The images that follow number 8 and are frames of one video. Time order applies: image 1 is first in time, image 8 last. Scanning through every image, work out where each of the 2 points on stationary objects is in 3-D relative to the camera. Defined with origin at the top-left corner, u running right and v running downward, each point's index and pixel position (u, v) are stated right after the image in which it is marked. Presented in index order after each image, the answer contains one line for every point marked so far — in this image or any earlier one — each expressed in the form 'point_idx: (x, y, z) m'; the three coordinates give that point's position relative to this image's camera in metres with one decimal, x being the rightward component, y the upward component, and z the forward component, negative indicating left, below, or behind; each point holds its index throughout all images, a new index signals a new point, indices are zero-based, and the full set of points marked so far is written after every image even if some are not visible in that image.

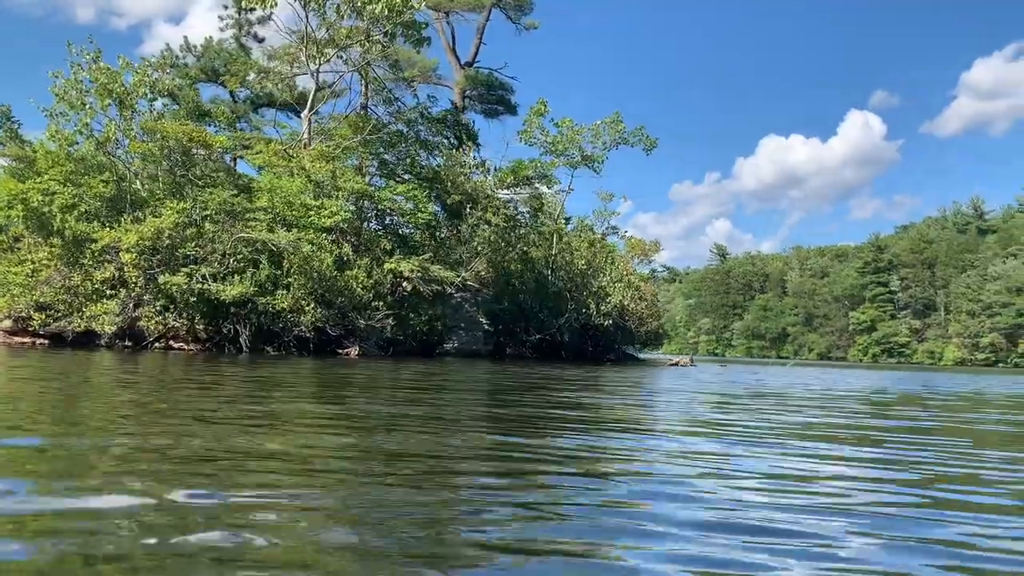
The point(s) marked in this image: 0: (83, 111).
0: (-9.1, +3.8, +19.3) m
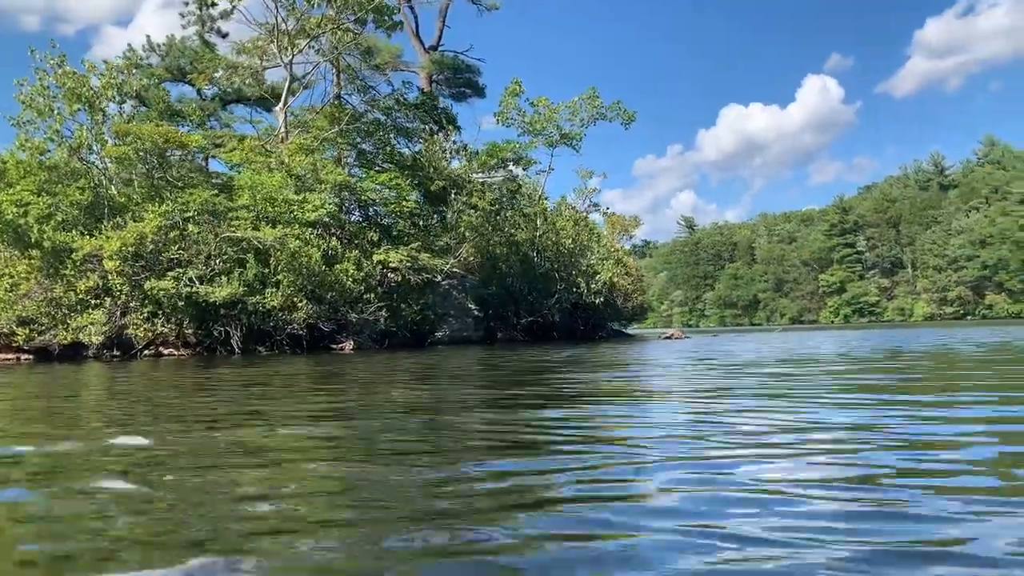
0: (-9.5, +3.5, +18.8) m
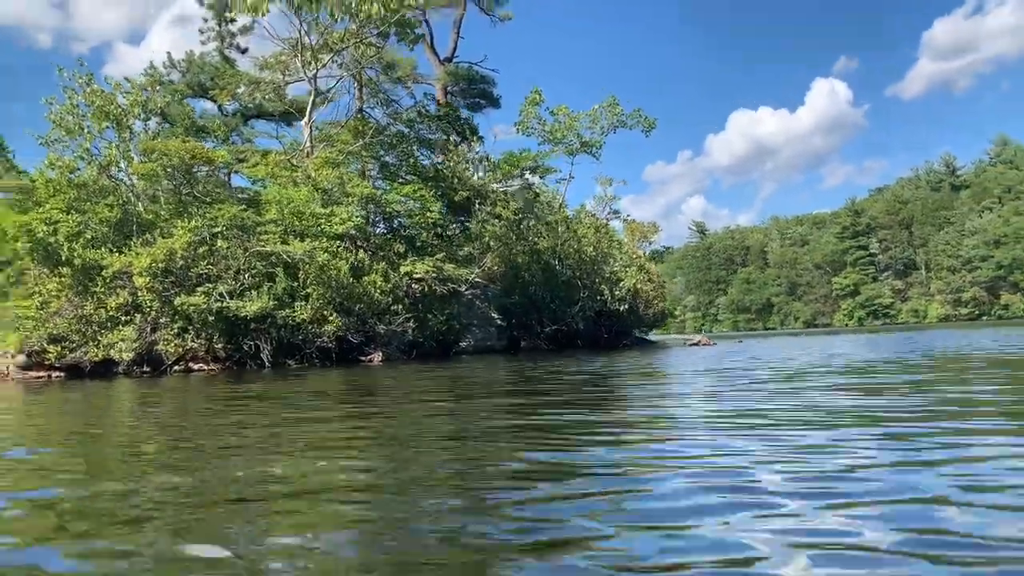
0: (-9.0, +3.2, +18.9) m
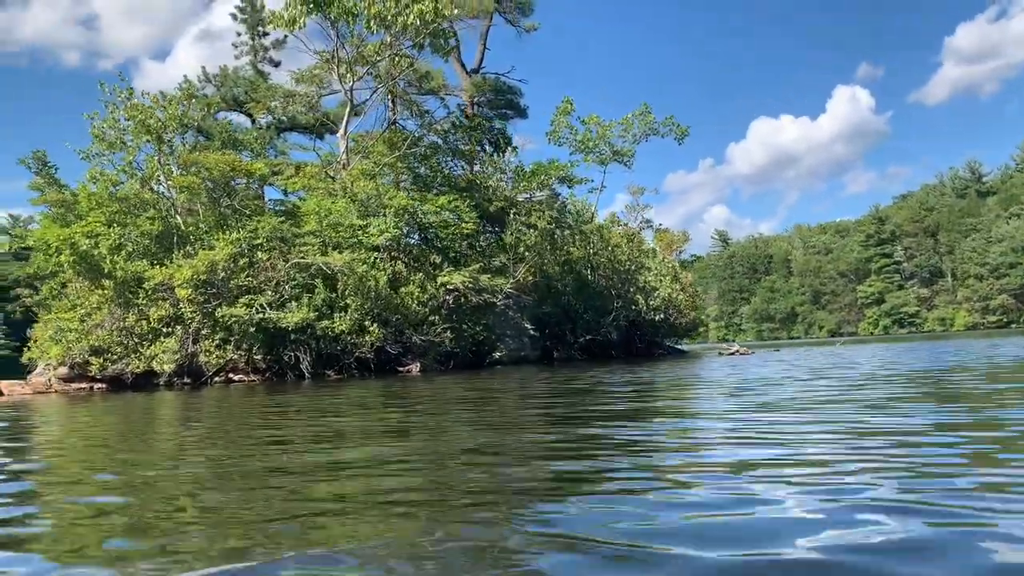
0: (-8.2, +2.9, +19.1) m
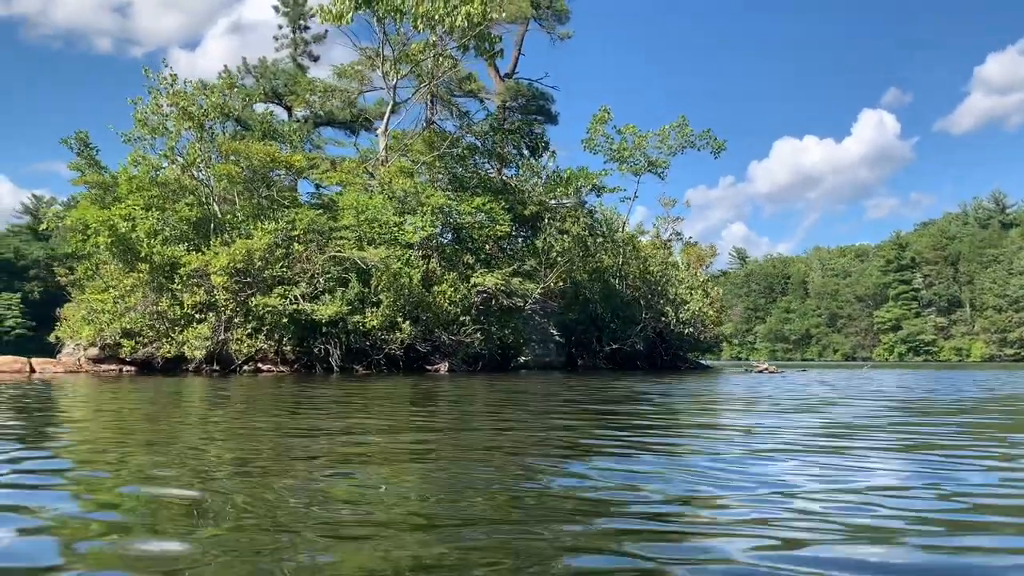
0: (-7.3, +3.3, +19.2) m
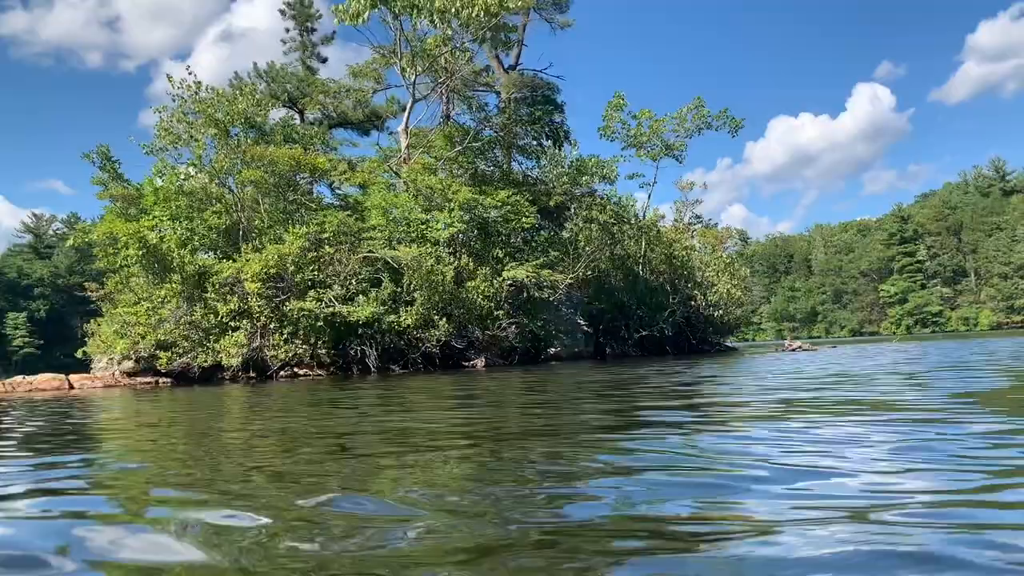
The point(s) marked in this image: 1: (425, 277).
0: (-6.8, +3.0, +19.1) m
1: (-1.8, +0.2, +18.7) m
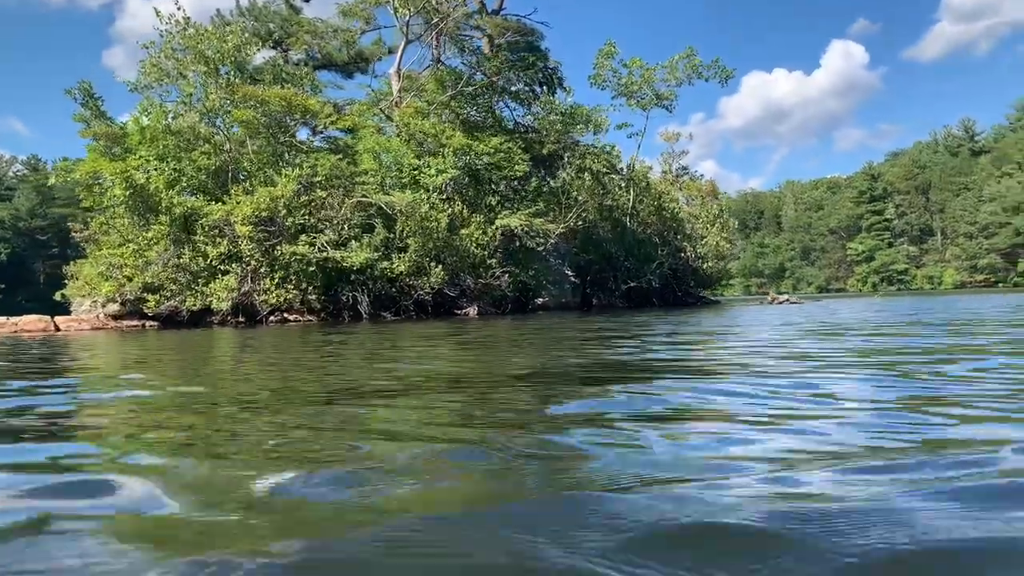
0: (-6.9, +4.2, +18.6) m
1: (-1.9, +1.3, +18.4) m
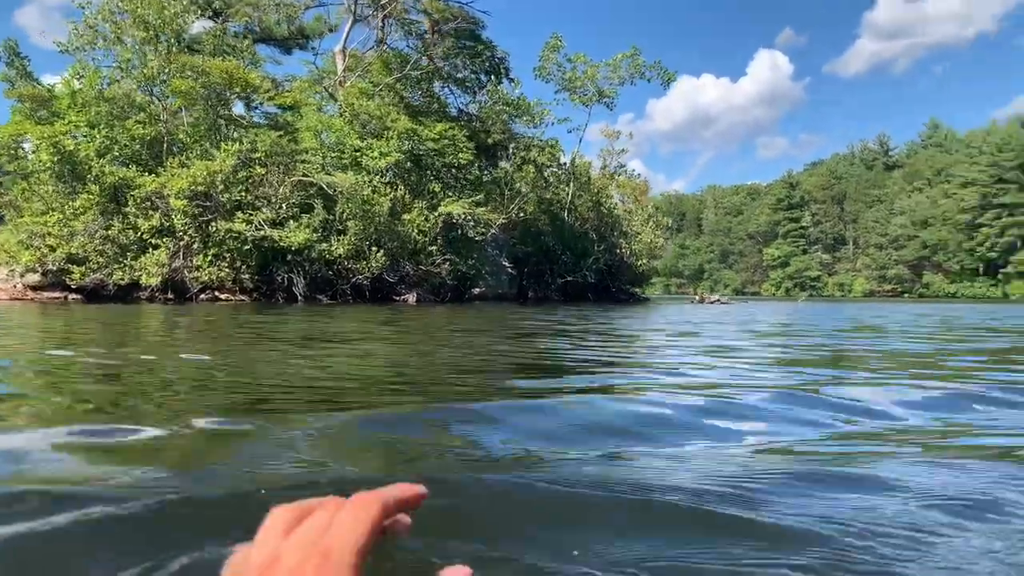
0: (-7.9, +4.8, +17.8) m
1: (-3.0, +1.6, +18.1) m
